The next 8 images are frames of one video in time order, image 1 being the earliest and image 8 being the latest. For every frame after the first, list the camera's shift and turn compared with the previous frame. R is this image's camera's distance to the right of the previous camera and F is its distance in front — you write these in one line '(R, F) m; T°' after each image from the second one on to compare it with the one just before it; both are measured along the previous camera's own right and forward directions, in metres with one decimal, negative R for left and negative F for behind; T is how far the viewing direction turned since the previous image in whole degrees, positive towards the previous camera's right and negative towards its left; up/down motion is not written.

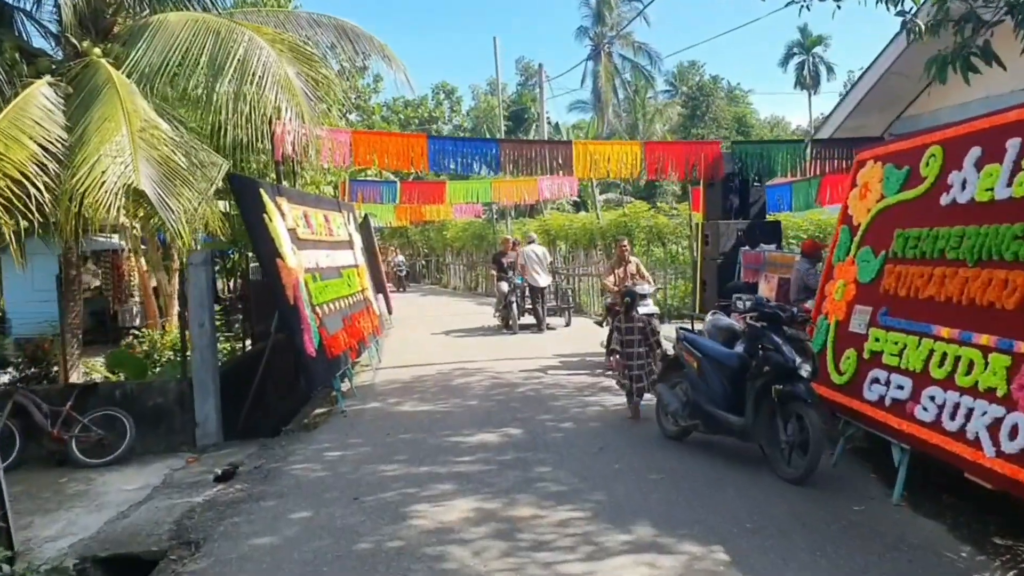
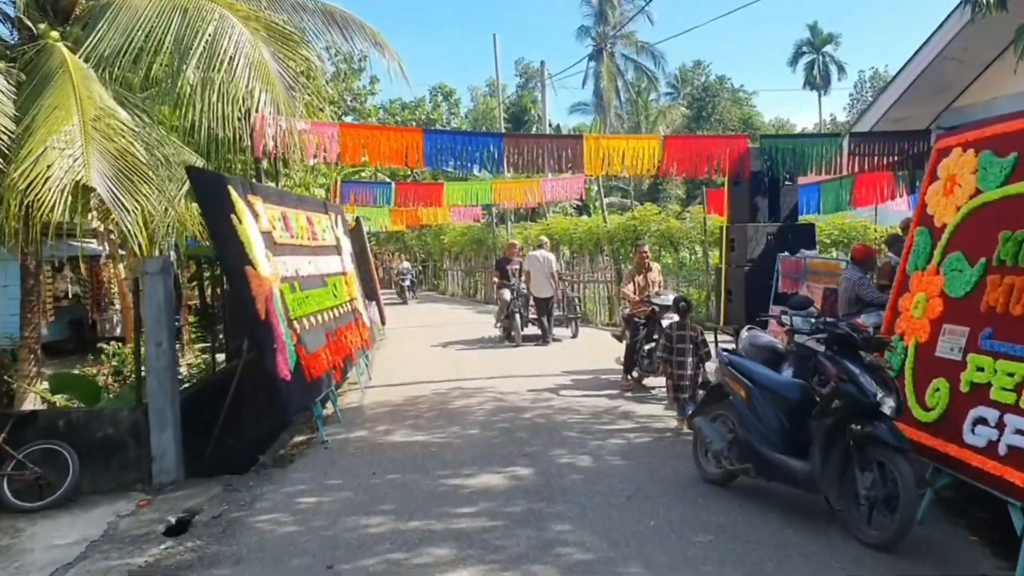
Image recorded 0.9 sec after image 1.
(-0.1, +0.9) m; 0°
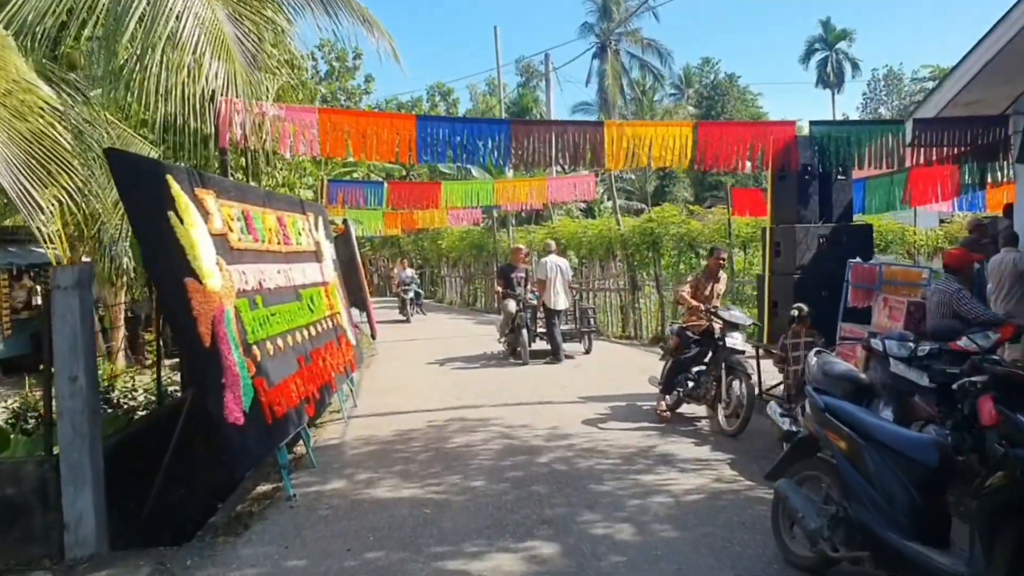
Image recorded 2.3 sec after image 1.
(-0.1, +1.3) m; 0°
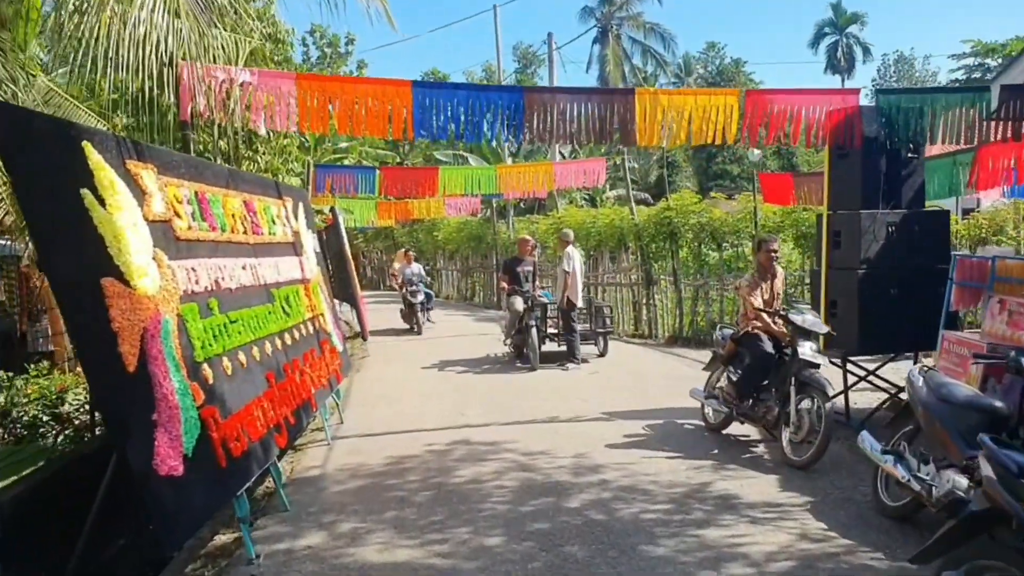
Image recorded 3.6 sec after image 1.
(-0.1, +1.1) m; 0°
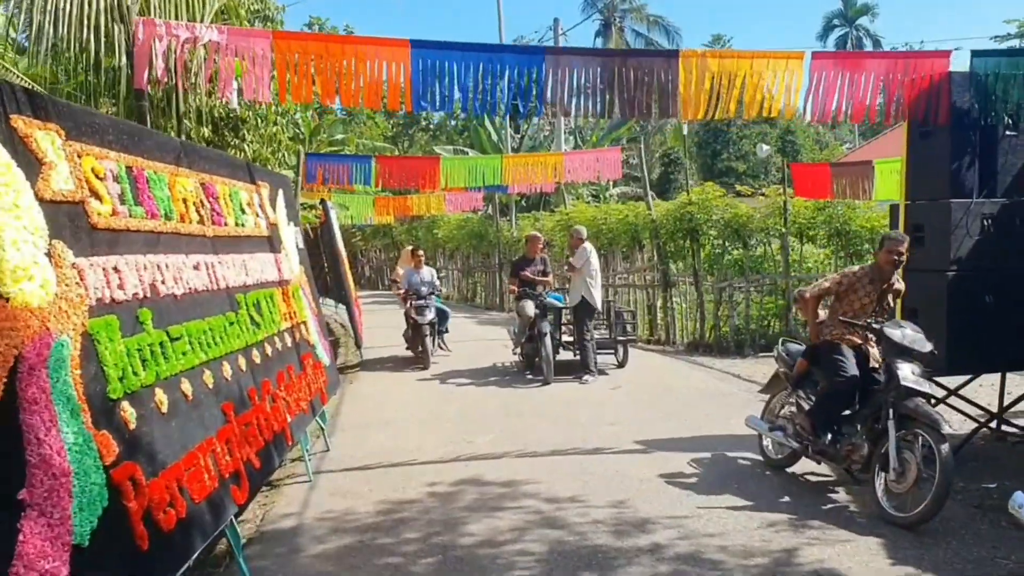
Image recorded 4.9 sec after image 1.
(-0.1, +1.1) m; 0°
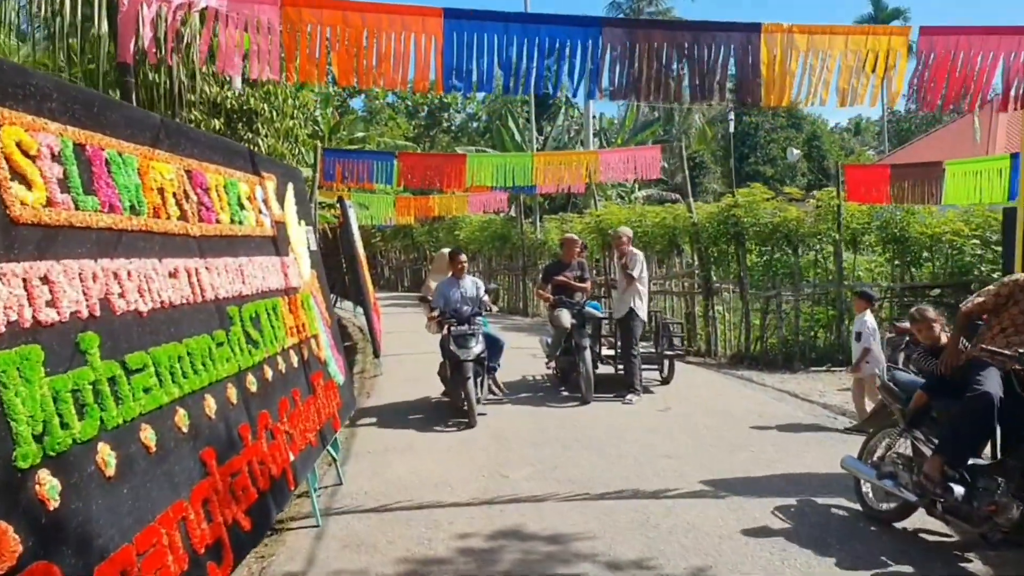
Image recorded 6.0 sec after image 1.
(-0.1, +0.9) m; -1°
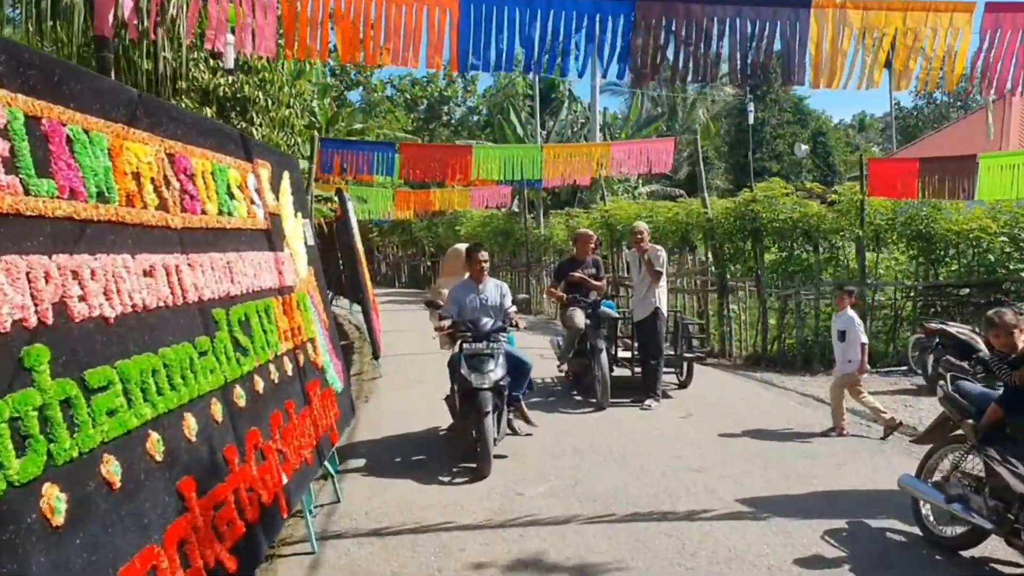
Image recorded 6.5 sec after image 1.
(-0.1, +0.4) m; 0°
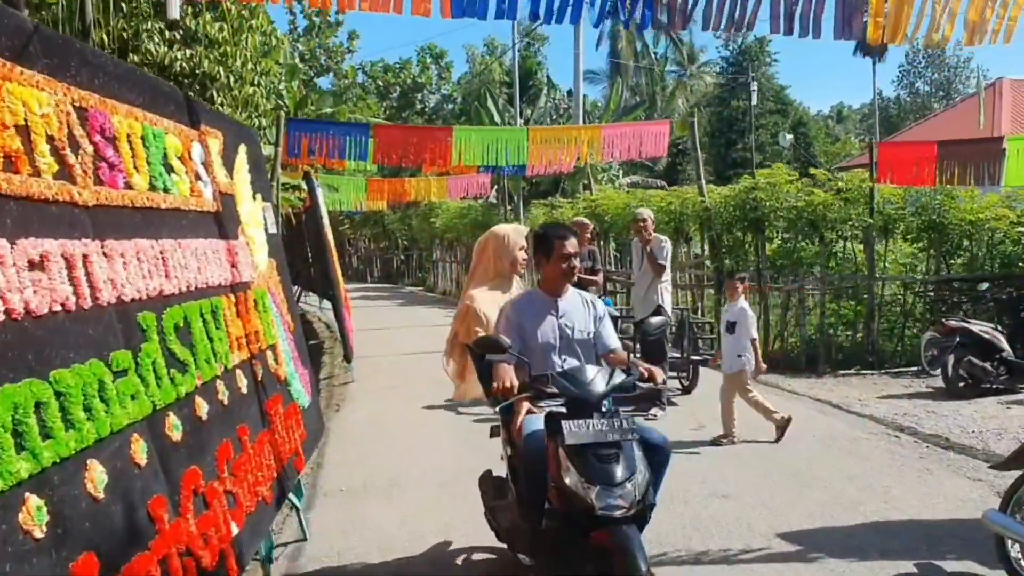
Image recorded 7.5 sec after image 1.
(-0.1, +0.7) m; +2°
